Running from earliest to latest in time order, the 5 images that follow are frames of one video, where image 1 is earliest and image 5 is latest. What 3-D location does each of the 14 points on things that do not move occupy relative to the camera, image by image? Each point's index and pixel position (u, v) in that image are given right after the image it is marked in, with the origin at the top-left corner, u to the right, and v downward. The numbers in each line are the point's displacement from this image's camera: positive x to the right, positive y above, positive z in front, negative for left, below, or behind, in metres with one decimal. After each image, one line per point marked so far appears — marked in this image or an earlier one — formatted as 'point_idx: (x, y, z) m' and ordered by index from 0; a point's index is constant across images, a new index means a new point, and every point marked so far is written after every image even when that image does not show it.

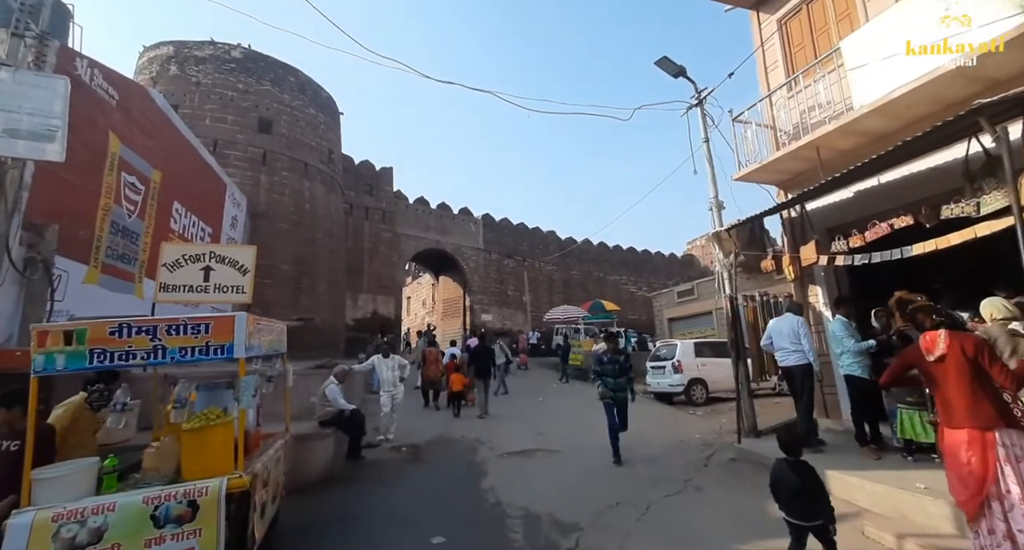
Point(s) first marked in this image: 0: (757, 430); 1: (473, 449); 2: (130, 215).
0: (+3.2, -2.0, +5.2) m
1: (-0.6, -2.5, +5.7) m
2: (-6.8, +1.1, +7.2) m
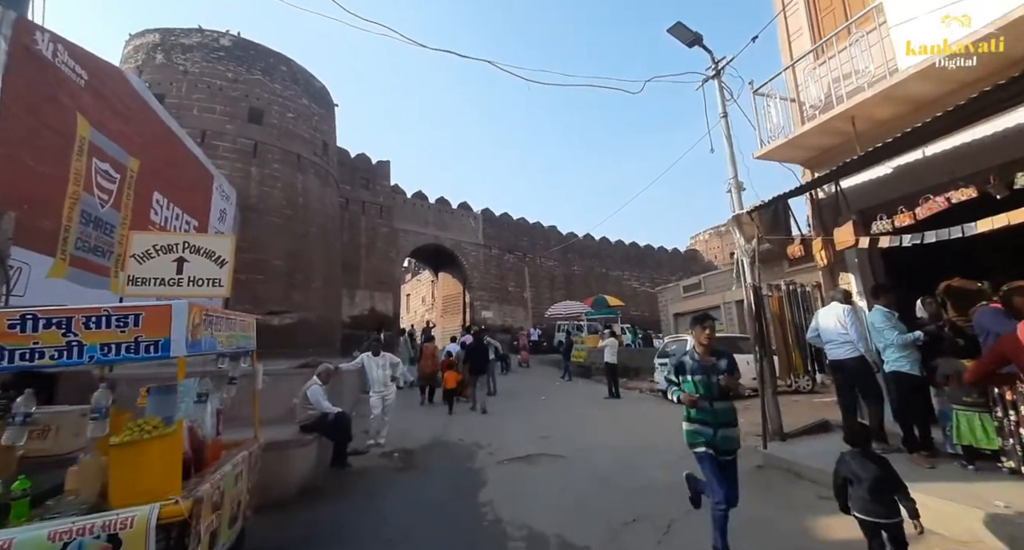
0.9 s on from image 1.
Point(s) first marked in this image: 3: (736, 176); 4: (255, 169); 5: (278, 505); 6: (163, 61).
0: (+3.2, -1.9, +4.7) m
1: (-0.5, -2.3, +5.2) m
2: (-6.8, +1.2, +6.7) m
3: (+2.9, +1.3, +5.2) m
4: (-8.3, +3.4, +13.0) m
5: (-2.2, -2.2, +3.8) m
6: (-10.9, +6.7, +12.5) m
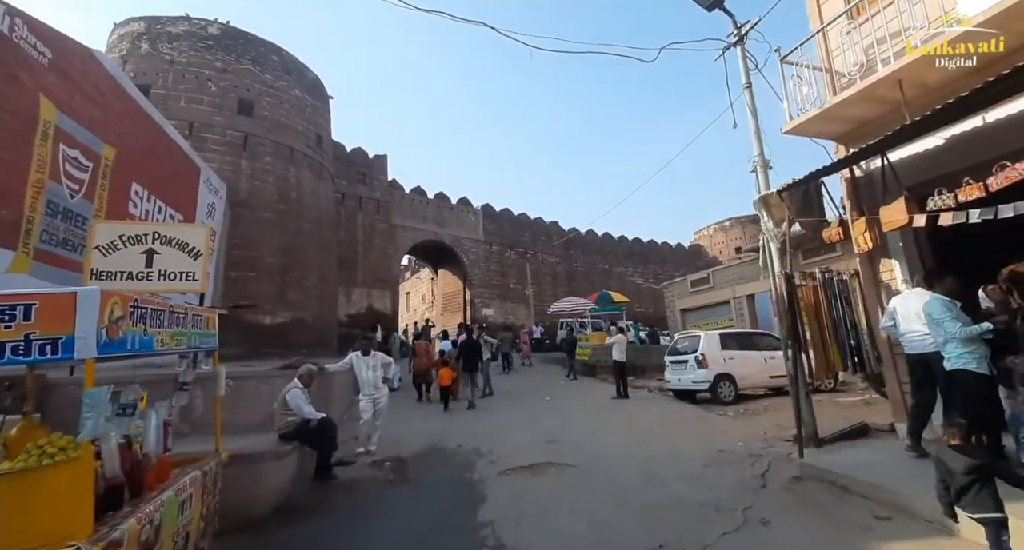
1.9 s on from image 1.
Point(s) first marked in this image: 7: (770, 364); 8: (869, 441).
0: (+3.2, -1.7, +4.2) m
1: (-0.5, -2.2, +4.7) m
2: (-6.8, +1.2, +6.2) m
3: (+2.9, +1.4, +4.7) m
4: (-8.3, +3.5, +12.5) m
5: (-2.2, -2.1, +3.3) m
6: (-10.9, +6.7, +12.0) m
7: (+5.2, -1.8, +8.1) m
8: (+3.7, -1.7, +4.1) m
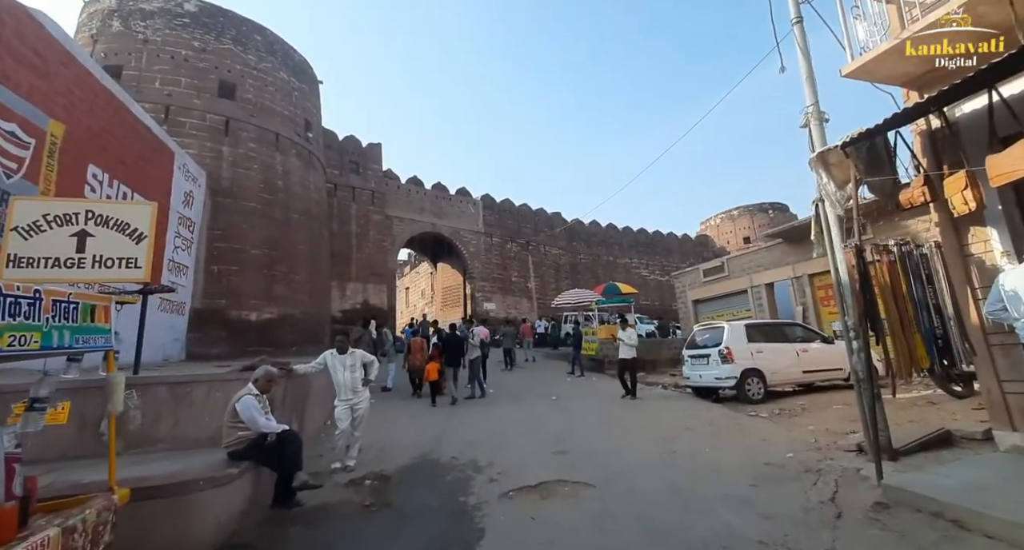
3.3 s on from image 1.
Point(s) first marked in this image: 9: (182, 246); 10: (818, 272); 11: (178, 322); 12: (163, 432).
0: (+3.2, -1.5, +3.4) m
1: (-0.5, -2.0, +3.9) m
2: (-6.8, +1.4, +5.4) m
3: (+2.9, +1.7, +3.9) m
4: (-8.3, +3.7, +11.7) m
5: (-2.1, -1.9, +2.5) m
6: (-11.0, +6.9, +11.2) m
7: (+5.3, -1.5, +7.3) m
8: (+3.7, -1.5, +3.3) m
9: (-8.1, +0.7, +9.8) m
10: (+8.2, +0.1, +10.7) m
11: (-8.0, -1.1, +9.7) m
12: (-3.3, -1.5, +3.7) m
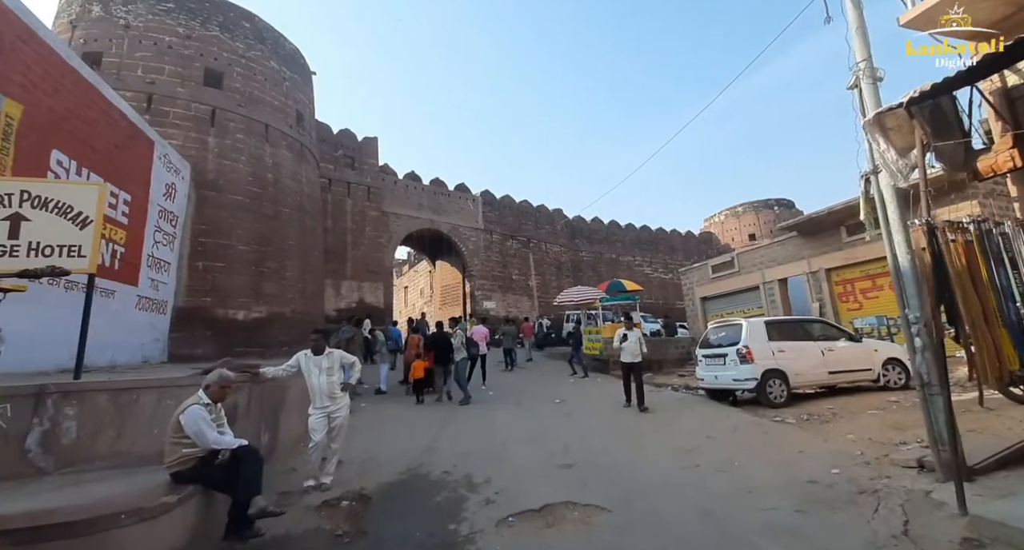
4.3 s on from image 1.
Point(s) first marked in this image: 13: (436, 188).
0: (+3.2, -1.4, +2.8) m
1: (-0.5, -1.9, +3.4) m
2: (-6.8, +1.4, +4.9) m
3: (+2.9, +1.8, +3.3) m
4: (-8.3, +3.8, +11.2) m
5: (-2.1, -1.8, +2.0) m
6: (-11.0, +7.0, +10.7) m
7: (+5.3, -1.4, +6.7) m
8: (+3.7, -1.4, +2.7) m
9: (-8.1, +0.8, +9.2) m
10: (+8.2, +0.2, +10.2) m
11: (-8.0, -1.1, +9.1) m
12: (-3.3, -1.4, +3.2) m
13: (-3.8, +4.3, +19.7) m
